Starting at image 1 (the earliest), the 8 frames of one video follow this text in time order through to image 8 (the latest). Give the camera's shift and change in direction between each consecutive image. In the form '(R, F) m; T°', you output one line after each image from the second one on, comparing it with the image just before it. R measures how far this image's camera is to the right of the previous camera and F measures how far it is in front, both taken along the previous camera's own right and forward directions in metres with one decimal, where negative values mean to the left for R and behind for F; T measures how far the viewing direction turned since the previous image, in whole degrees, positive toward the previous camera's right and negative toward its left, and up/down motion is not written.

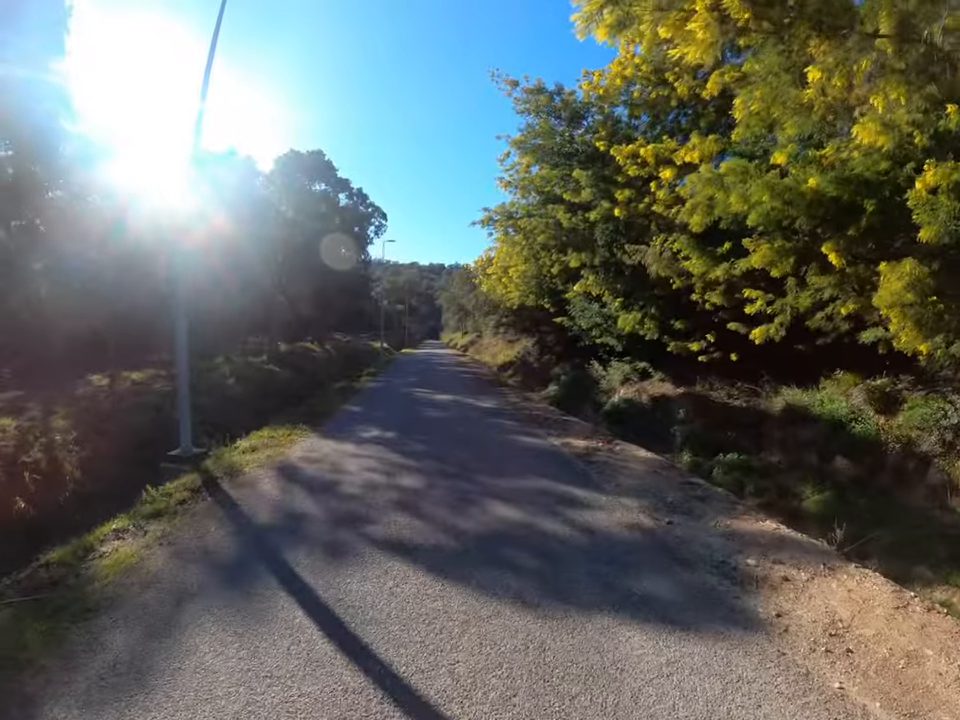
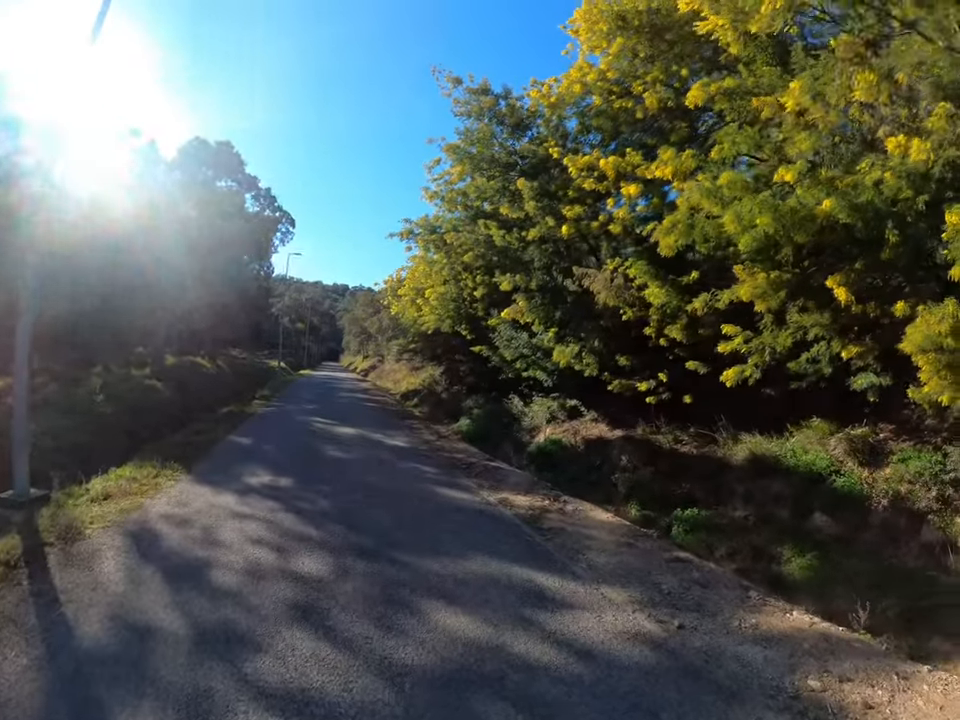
(-0.5, +2.8) m; +8°
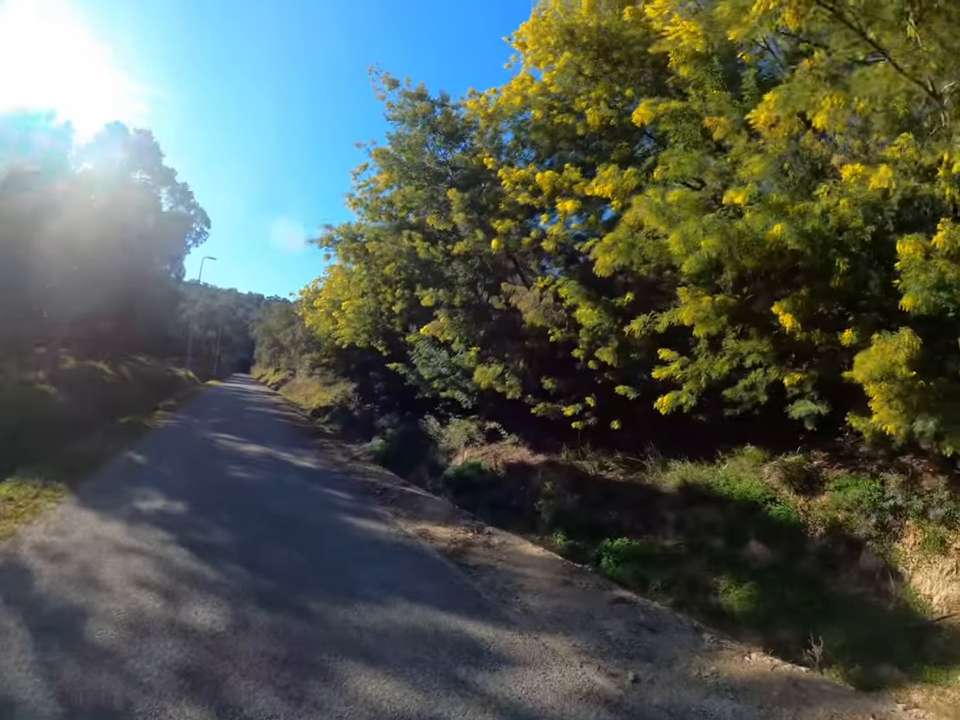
(-0.2, +0.9) m; +7°
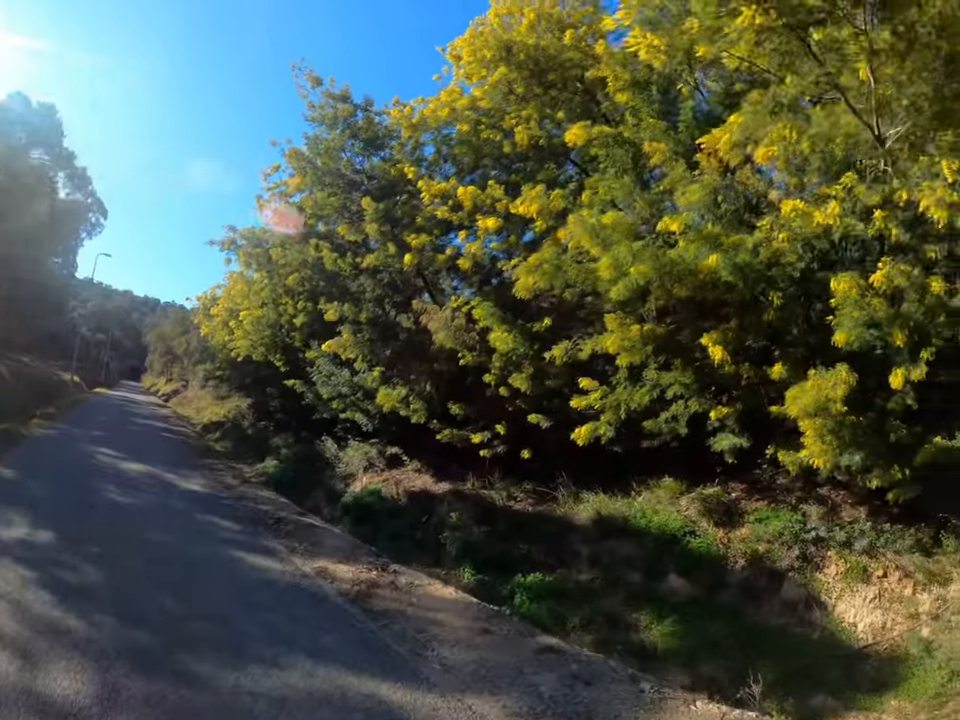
(-0.2, +0.7) m; +7°
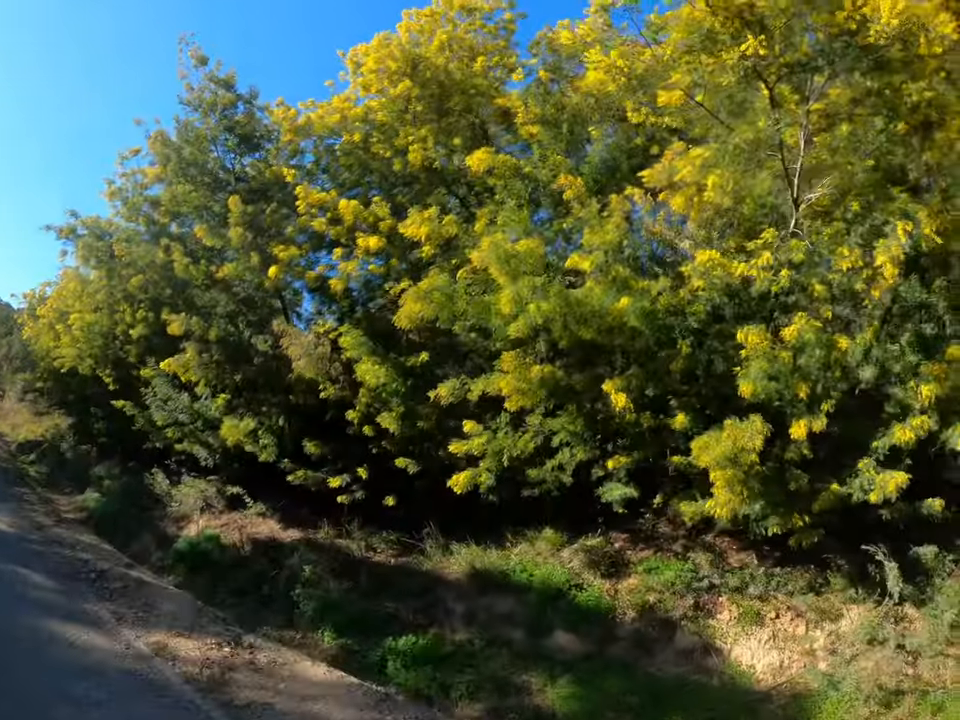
(-1.0, +1.1) m; +14°
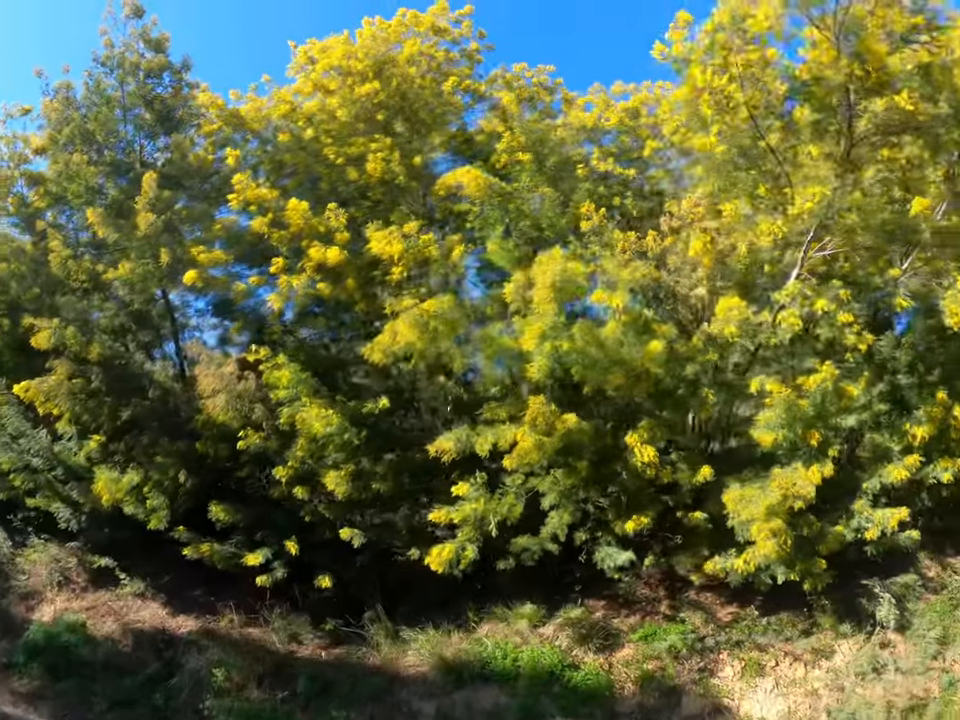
(-2.7, +1.9) m; +18°
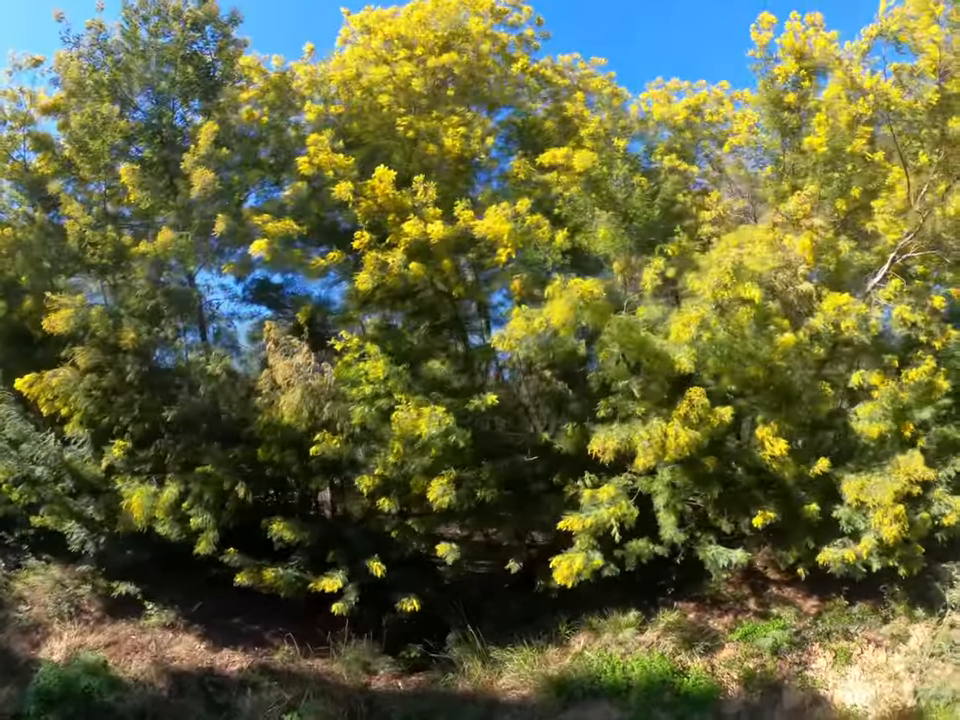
(-2.9, +0.8) m; +12°
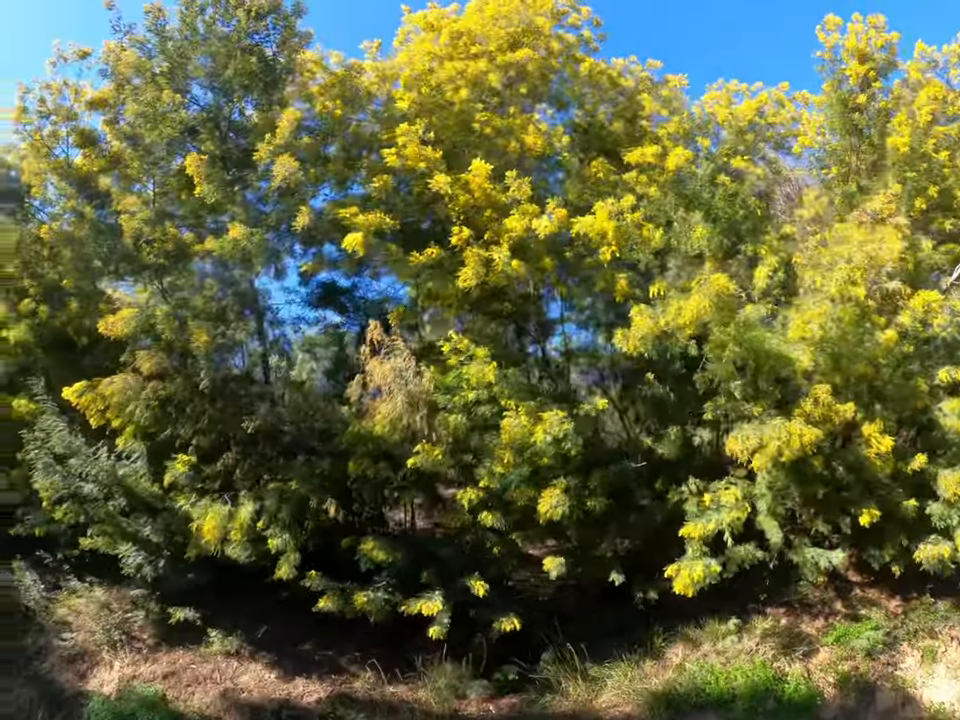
(-1.7, +0.5) m; +5°
